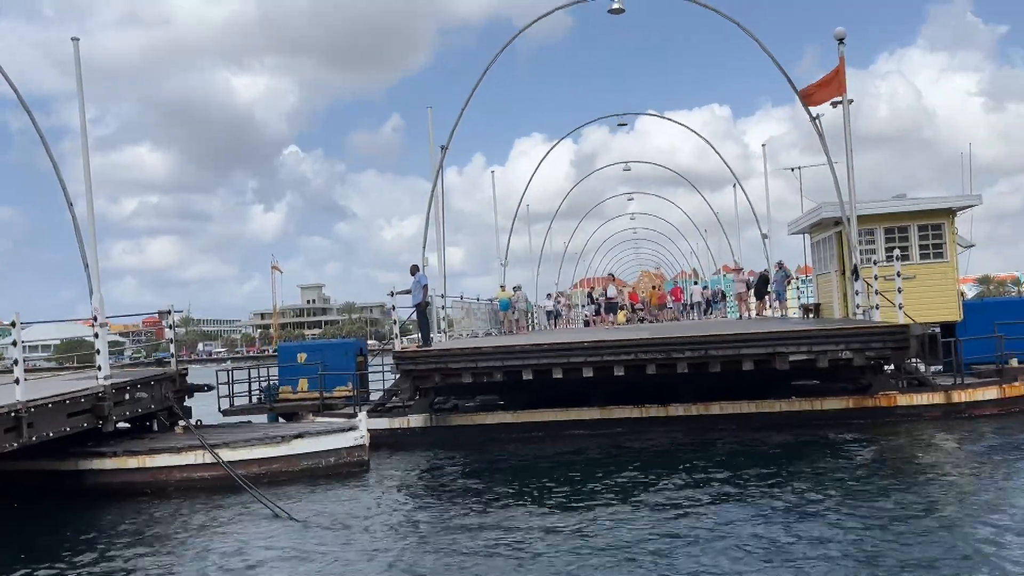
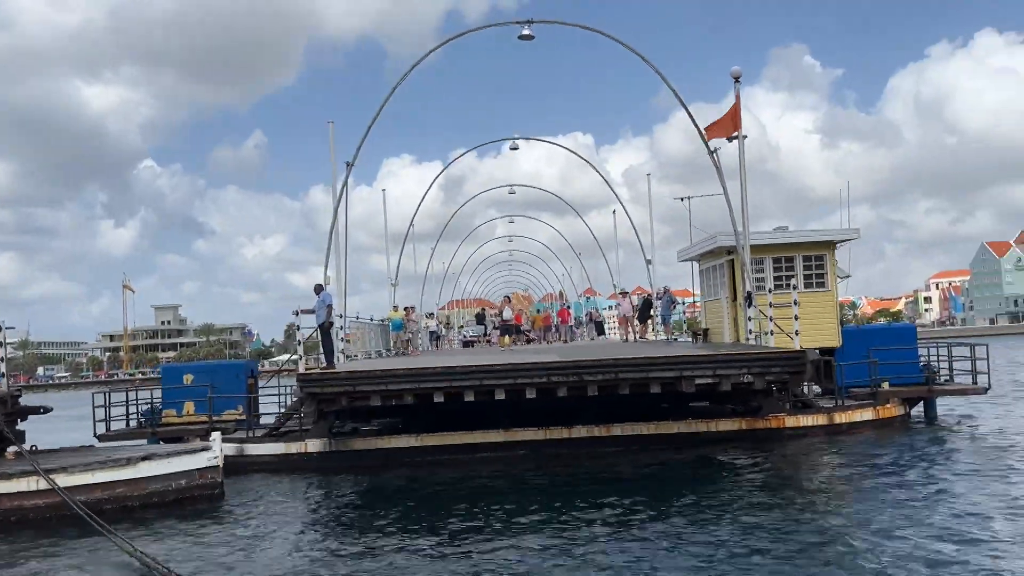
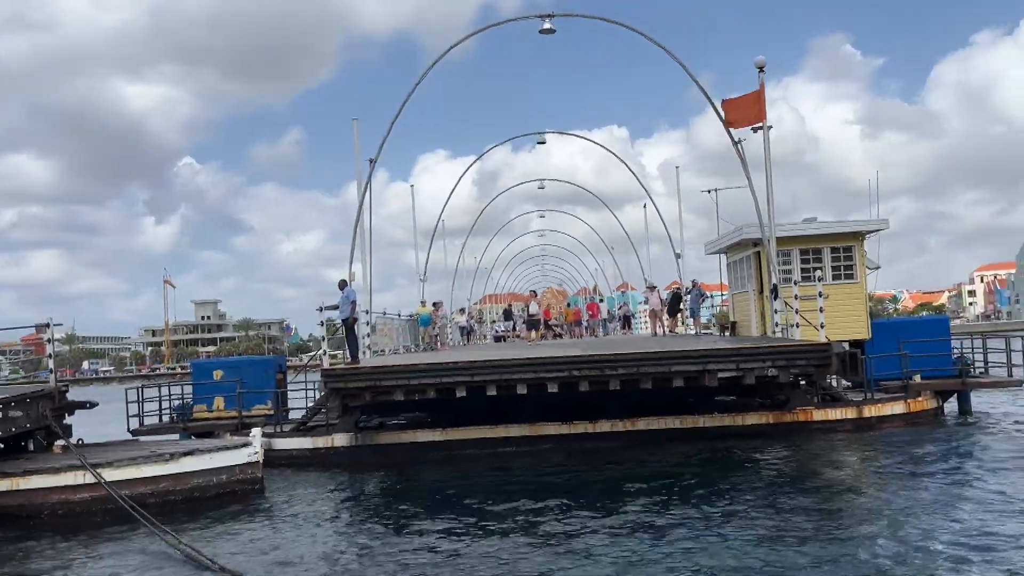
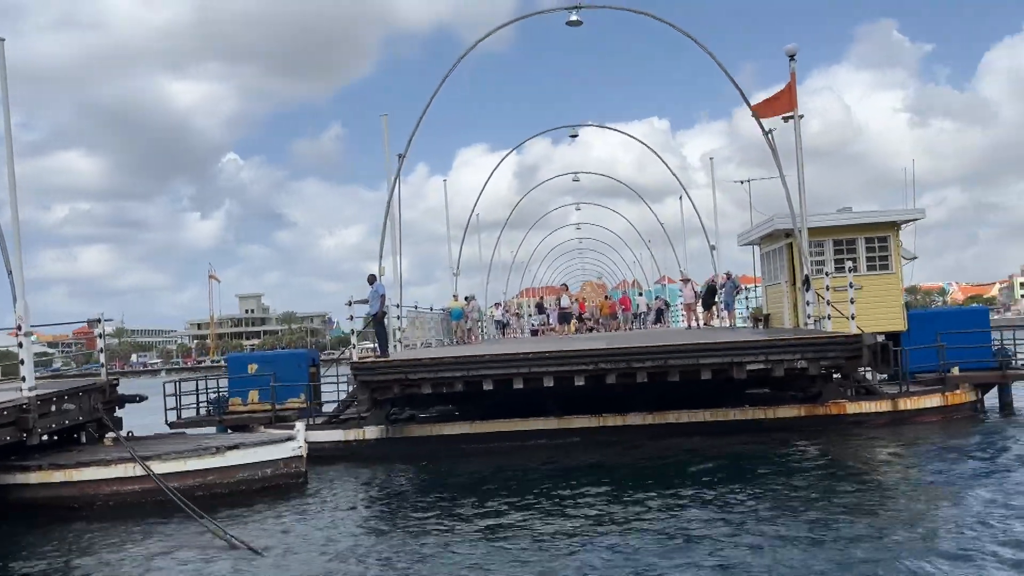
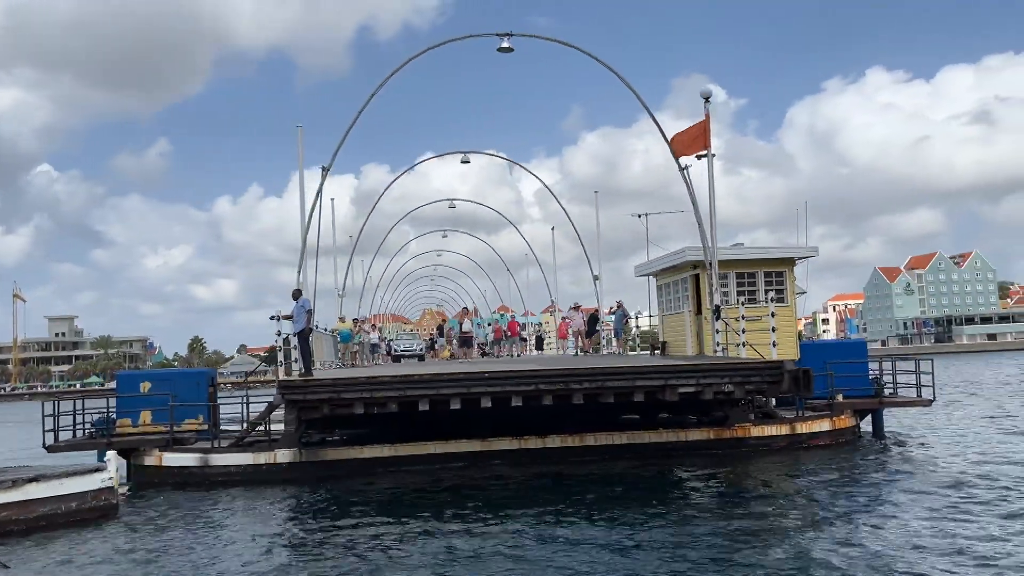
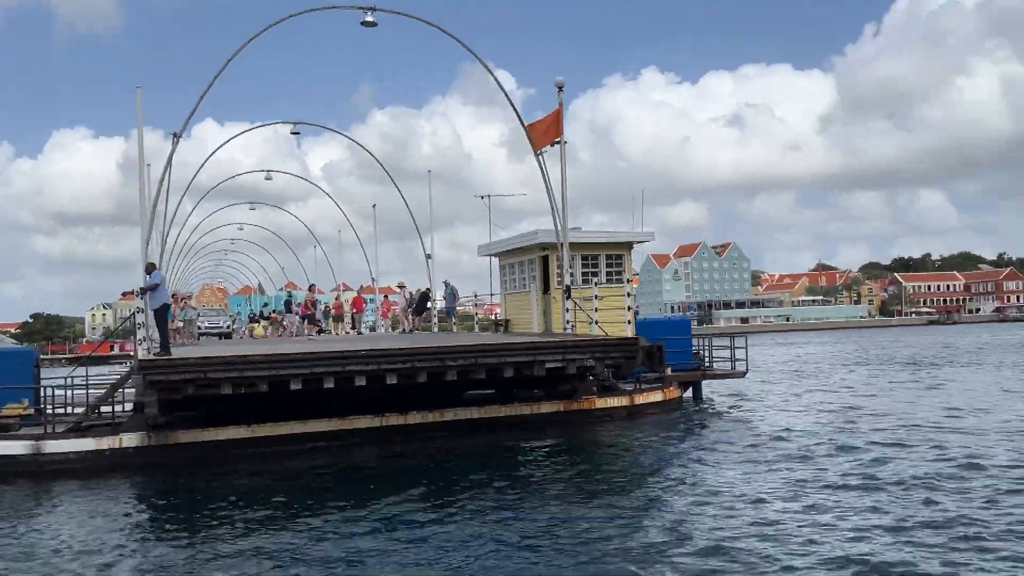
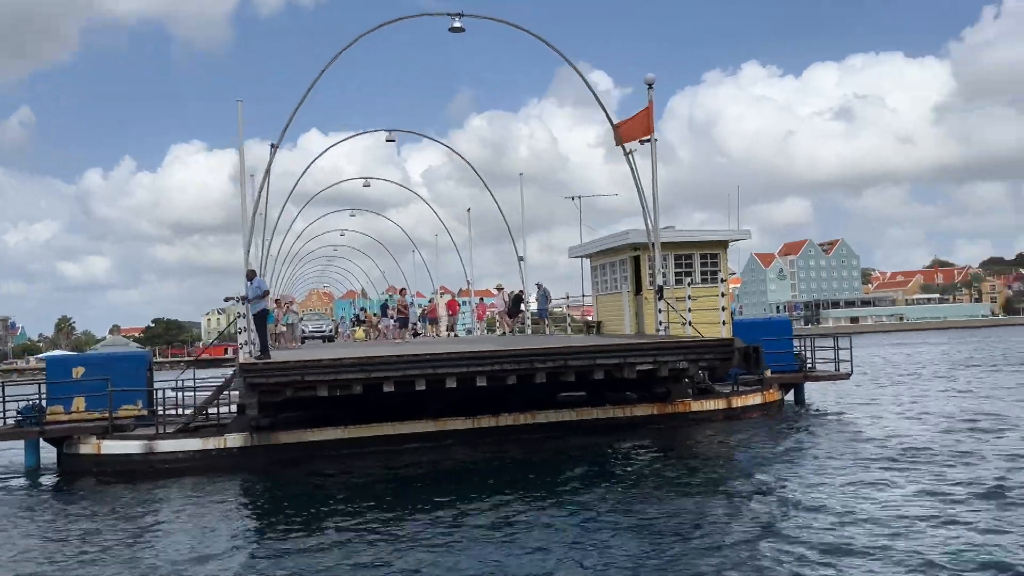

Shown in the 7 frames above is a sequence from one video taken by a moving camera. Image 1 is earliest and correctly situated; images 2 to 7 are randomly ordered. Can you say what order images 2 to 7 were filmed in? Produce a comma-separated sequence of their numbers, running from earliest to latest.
4, 3, 2, 5, 7, 6
